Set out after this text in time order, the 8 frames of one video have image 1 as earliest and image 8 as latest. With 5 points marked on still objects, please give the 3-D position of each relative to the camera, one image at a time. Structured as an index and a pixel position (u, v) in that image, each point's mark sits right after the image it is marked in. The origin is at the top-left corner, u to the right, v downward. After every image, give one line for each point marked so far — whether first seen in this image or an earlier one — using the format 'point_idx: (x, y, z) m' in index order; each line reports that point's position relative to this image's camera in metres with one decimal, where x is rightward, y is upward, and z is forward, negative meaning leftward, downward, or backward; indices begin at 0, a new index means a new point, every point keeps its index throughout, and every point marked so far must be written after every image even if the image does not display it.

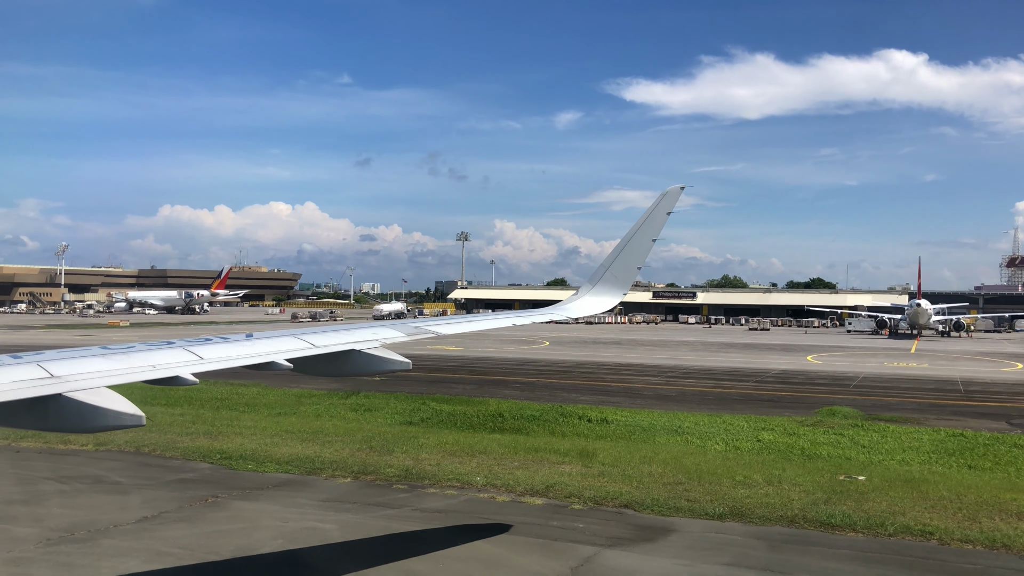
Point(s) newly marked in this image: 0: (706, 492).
0: (+3.2, -3.3, +11.1) m
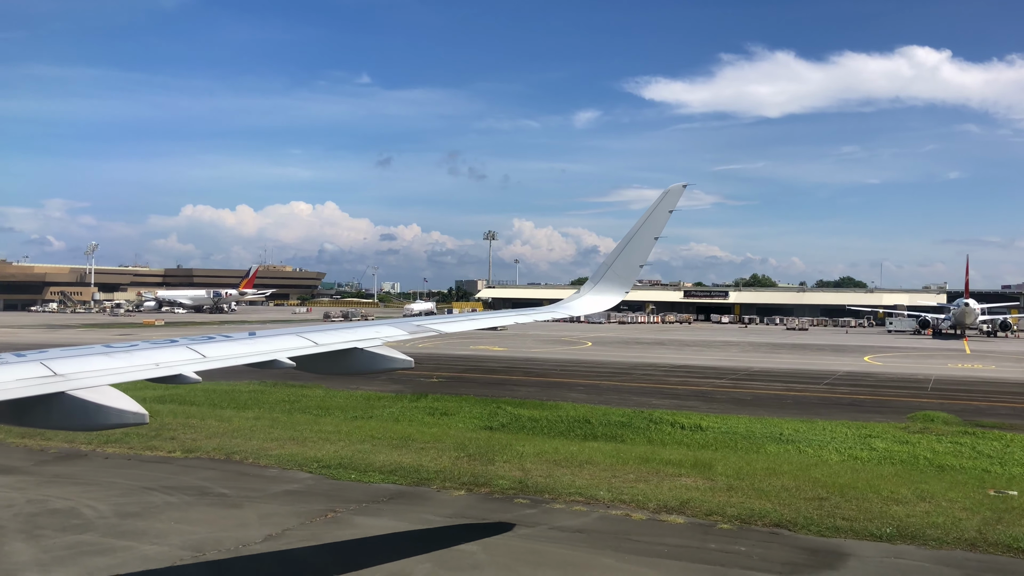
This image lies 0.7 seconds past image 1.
0: (+5.2, -3.3, +10.3) m
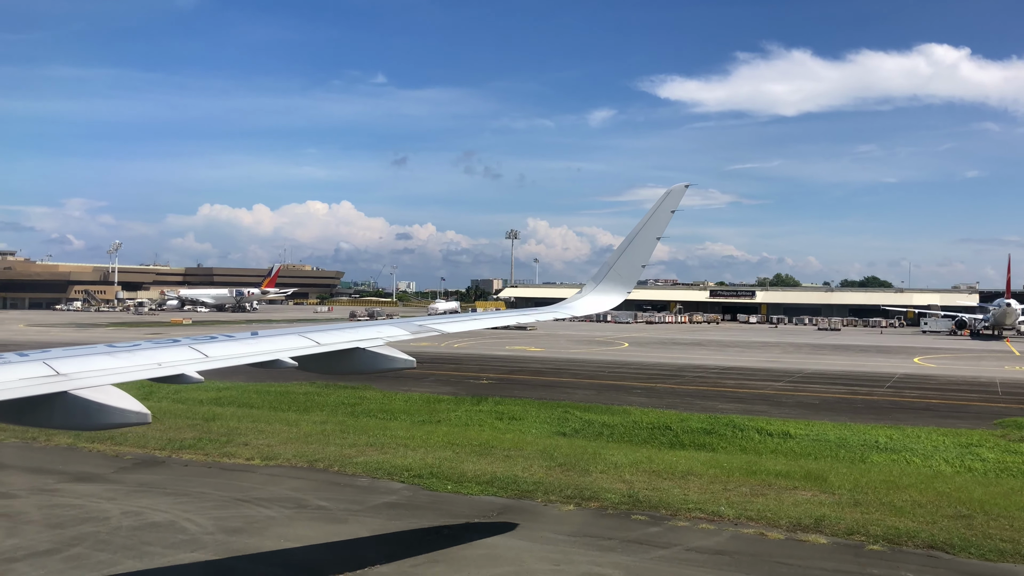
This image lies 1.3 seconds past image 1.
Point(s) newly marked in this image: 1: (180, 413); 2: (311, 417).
0: (+6.9, -3.4, +9.5) m
1: (-8.8, -3.4, +18.2) m
2: (-5.4, -3.4, +18.0) m
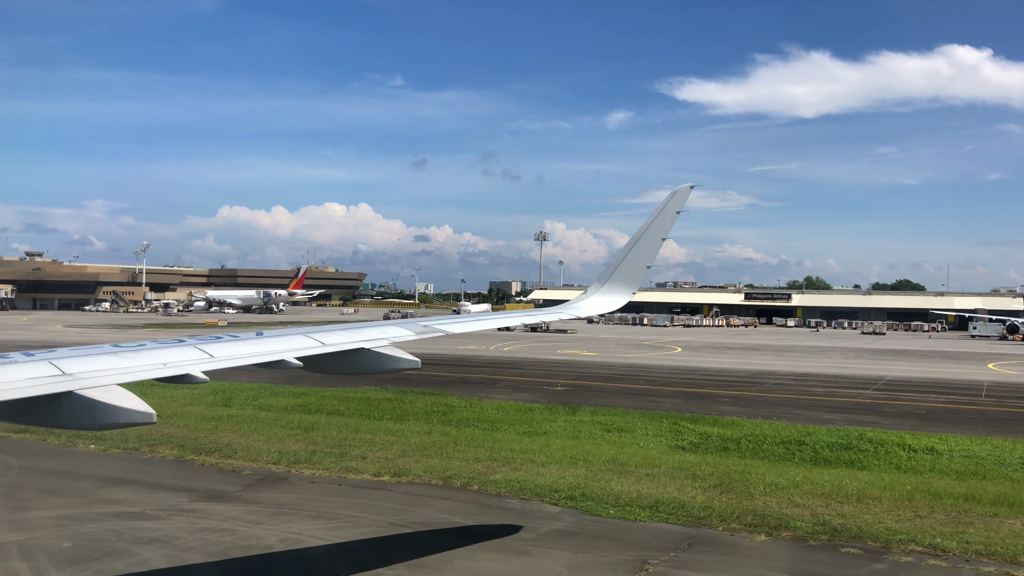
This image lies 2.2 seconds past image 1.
0: (+9.5, -3.4, +8.2) m
1: (-6.1, -3.4, +17.4) m
2: (-2.6, -3.5, +17.1) m
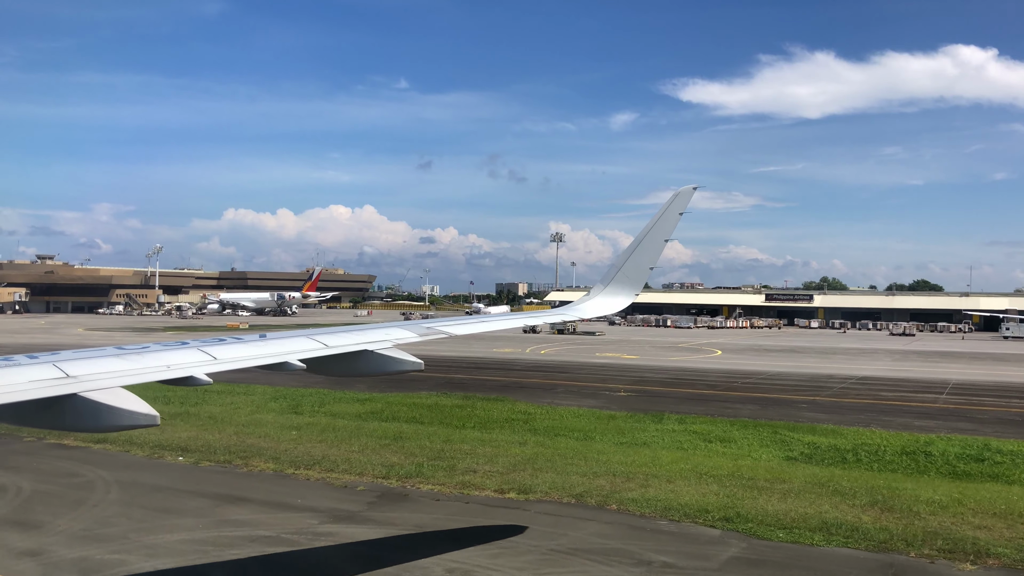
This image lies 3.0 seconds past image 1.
0: (+11.7, -3.4, +7.3) m
1: (-3.8, -3.5, +16.5) m
2: (-0.3, -3.5, +16.2) m
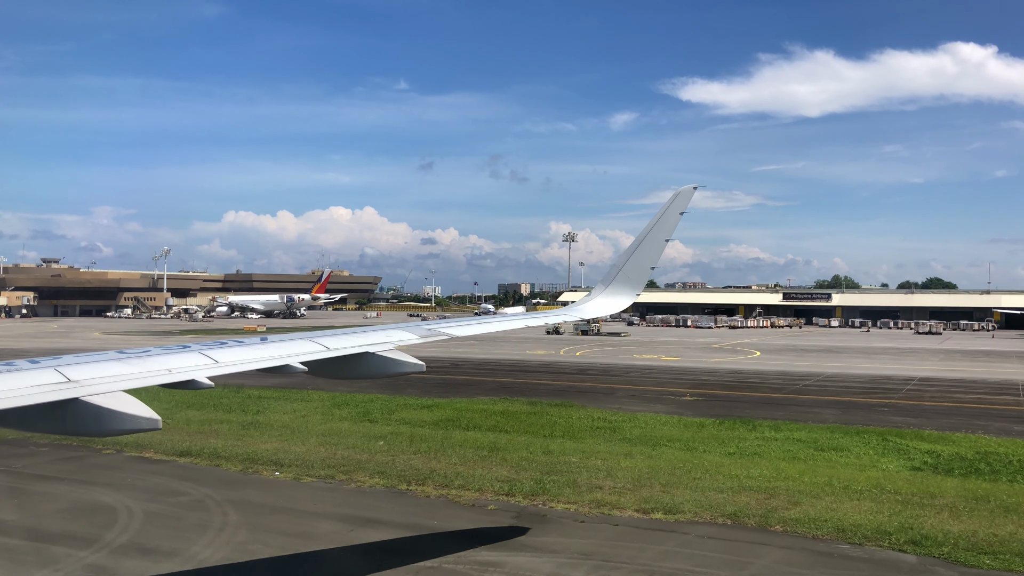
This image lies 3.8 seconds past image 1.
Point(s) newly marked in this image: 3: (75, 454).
0: (+13.9, -3.4, +6.3) m
1: (-1.6, -3.5, +15.6) m
2: (+1.9, -3.6, +15.3) m
3: (-8.9, -3.4, +14.0) m
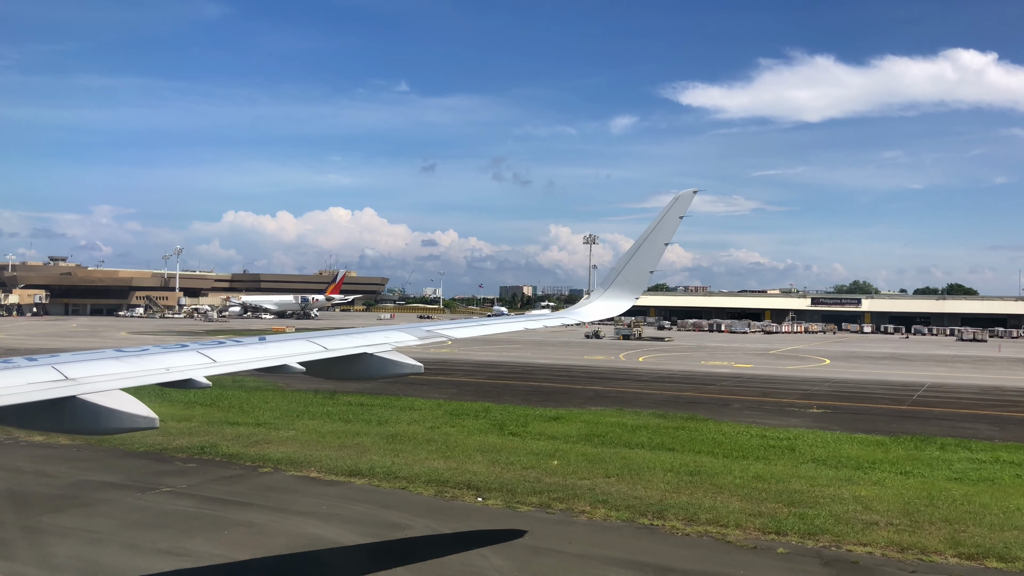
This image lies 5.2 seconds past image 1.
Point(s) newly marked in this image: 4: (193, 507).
0: (+17.8, -3.5, +4.7) m
1: (+2.3, -3.6, +14.0) m
2: (+5.8, -3.6, +13.6) m
3: (-5.1, -3.3, +12.3) m
4: (-4.7, -3.2, +10.0) m
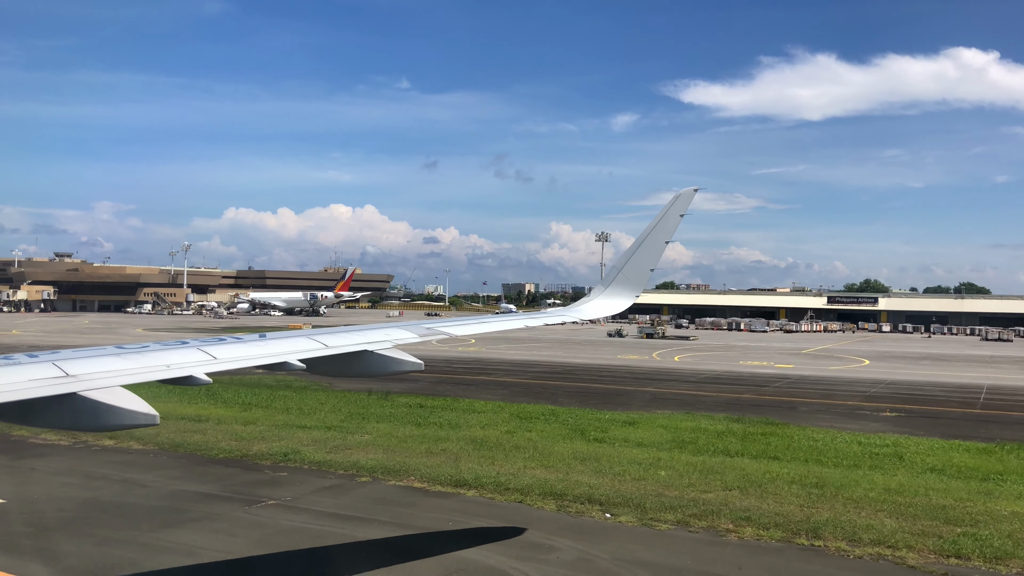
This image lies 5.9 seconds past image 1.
0: (+19.8, -3.6, +3.8) m
1: (+4.3, -3.5, +13.1) m
2: (+7.8, -3.6, +12.7) m
3: (-3.1, -3.3, +11.4) m
4: (-2.7, -3.2, +9.1) m
